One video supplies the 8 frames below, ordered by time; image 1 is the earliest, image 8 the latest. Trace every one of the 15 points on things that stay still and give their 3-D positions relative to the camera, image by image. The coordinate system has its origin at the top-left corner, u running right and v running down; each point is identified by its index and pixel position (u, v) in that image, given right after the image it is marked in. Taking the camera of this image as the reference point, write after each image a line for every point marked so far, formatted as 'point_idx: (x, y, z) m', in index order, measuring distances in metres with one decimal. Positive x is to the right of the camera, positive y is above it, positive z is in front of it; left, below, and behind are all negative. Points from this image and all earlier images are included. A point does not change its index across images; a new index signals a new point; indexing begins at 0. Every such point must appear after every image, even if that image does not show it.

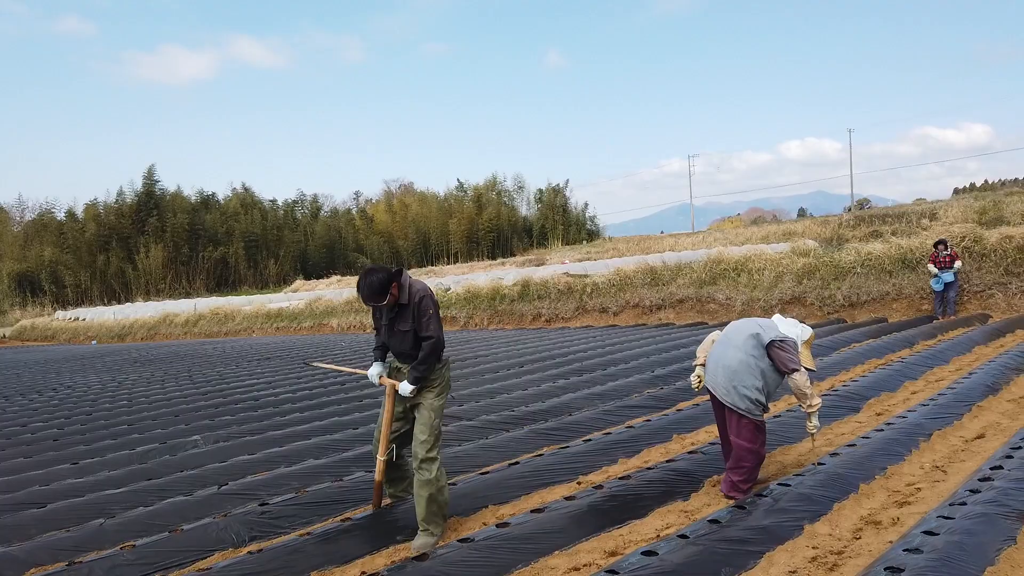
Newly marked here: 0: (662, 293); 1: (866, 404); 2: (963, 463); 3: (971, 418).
0: (+3.4, -0.1, +17.2) m
1: (+2.8, -0.9, +6.1) m
2: (+2.5, -1.0, +4.3) m
3: (+3.2, -0.9, +5.4) m
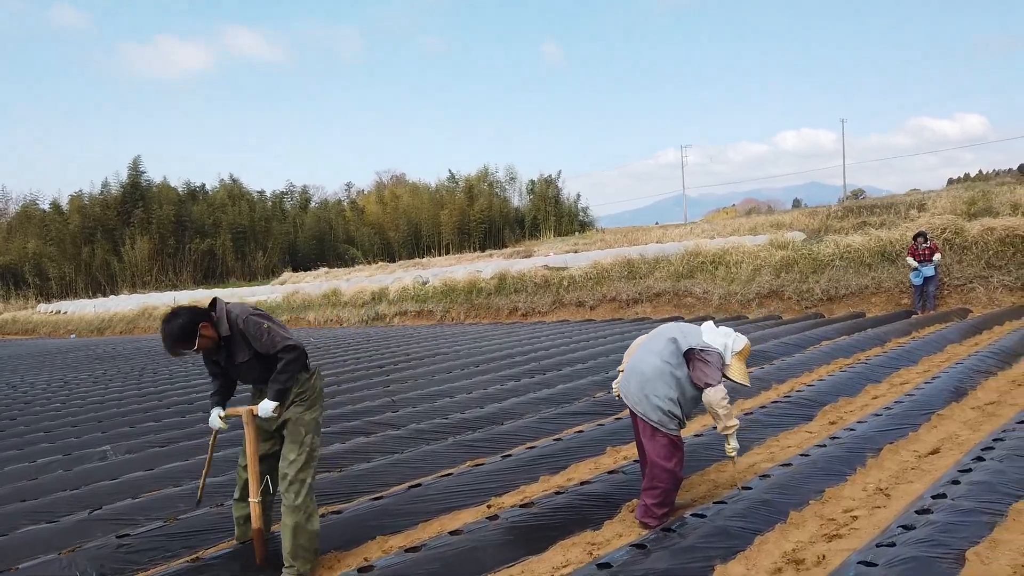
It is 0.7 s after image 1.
0: (+2.8, 0.0, +16.8) m
1: (+2.3, -0.9, +5.7) m
2: (+2.0, -1.0, +3.8) m
3: (+2.7, -0.9, +4.9) m
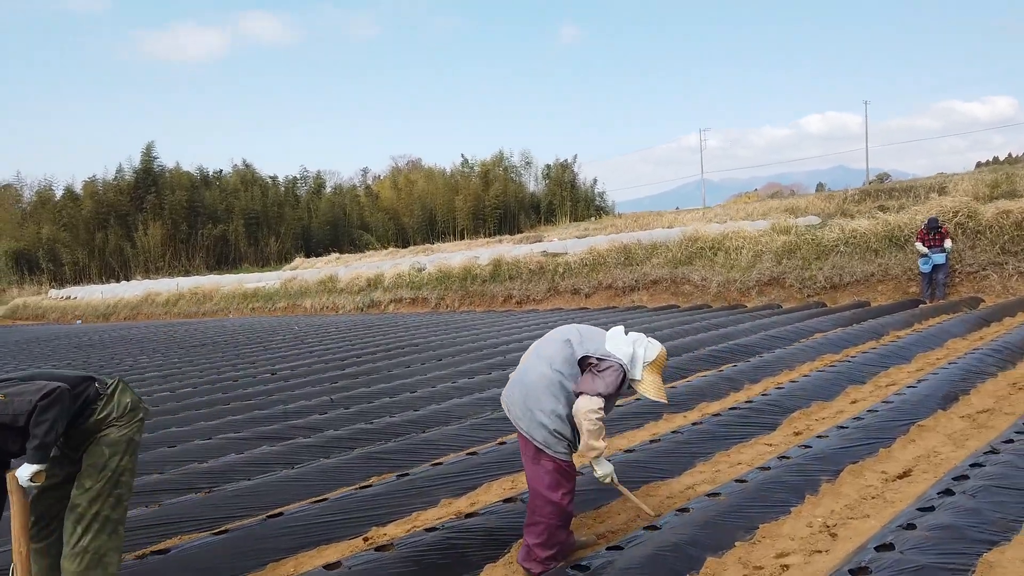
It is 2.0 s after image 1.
0: (+2.6, +0.3, +16.1) m
1: (+1.8, -0.8, +5.0) m
2: (+1.5, -1.0, +3.2) m
3: (+2.2, -0.9, +4.2) m
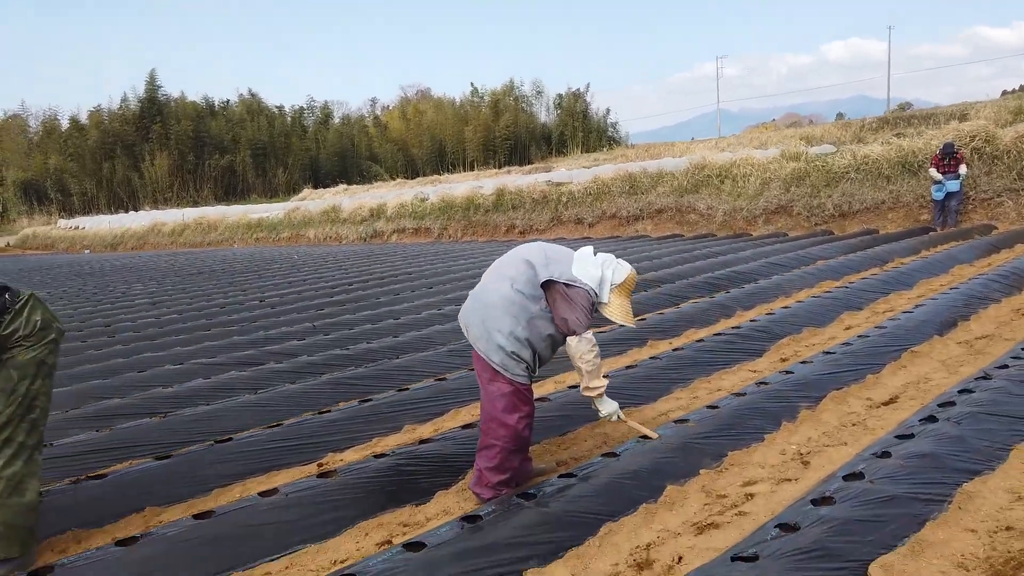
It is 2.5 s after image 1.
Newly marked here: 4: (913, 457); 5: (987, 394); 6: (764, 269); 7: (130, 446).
0: (+2.6, +1.8, +15.7) m
1: (+1.6, -0.4, +4.8) m
2: (+1.3, -0.6, +3.0) m
3: (+2.0, -0.4, +4.0) m
4: (+1.3, -0.6, +2.5) m
5: (+1.9, -0.4, +3.1) m
6: (+2.7, +0.2, +8.0) m
7: (-1.7, -0.7, +3.4) m
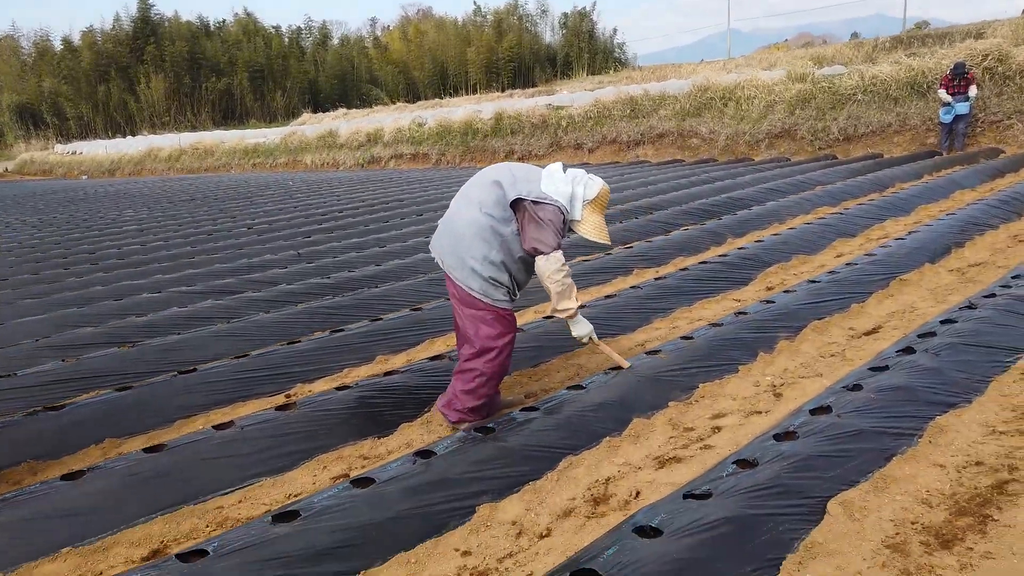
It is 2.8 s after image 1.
0: (+2.6, +3.3, +15.3) m
1: (+1.5, +0.1, +4.7) m
2: (+1.2, -0.3, +2.9) m
3: (+1.9, 0.0, +3.9) m
4: (+1.2, -0.3, +2.4) m
5: (+1.8, -0.1, +3.0) m
6: (+2.6, +1.0, +7.8) m
7: (-1.8, -0.4, +3.3) m
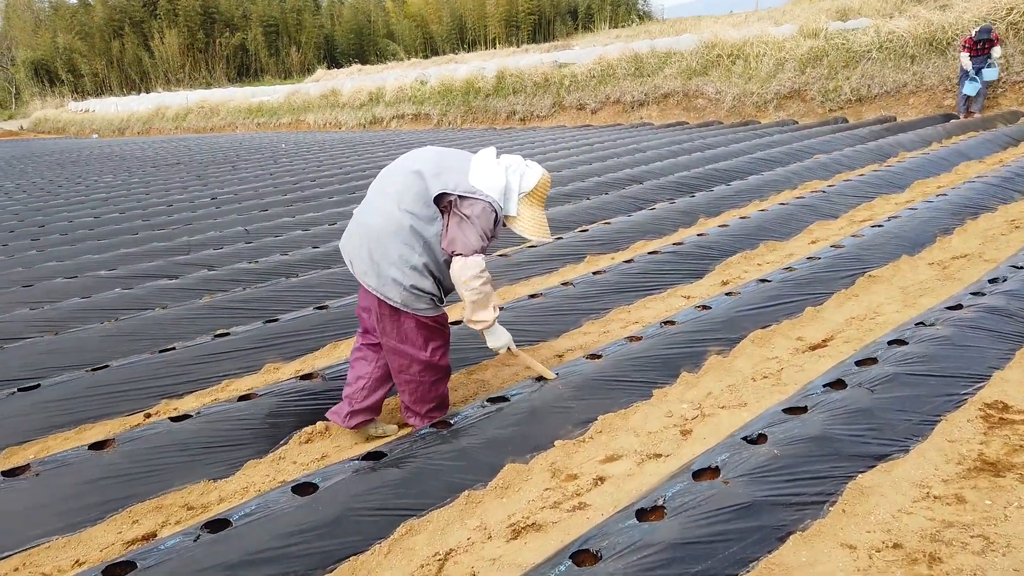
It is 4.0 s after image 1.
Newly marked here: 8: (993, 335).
0: (+2.5, +3.9, +14.6) m
1: (+1.2, +0.1, +4.2) m
2: (+0.7, -0.4, +2.5) m
3: (+1.5, 0.0, +3.5) m
4: (+0.7, -0.4, +2.0) m
5: (+1.4, -0.2, +2.5) m
6: (+2.3, +1.2, +7.3) m
7: (-2.2, -0.4, +3.0) m
8: (+1.7, -0.2, +2.6) m
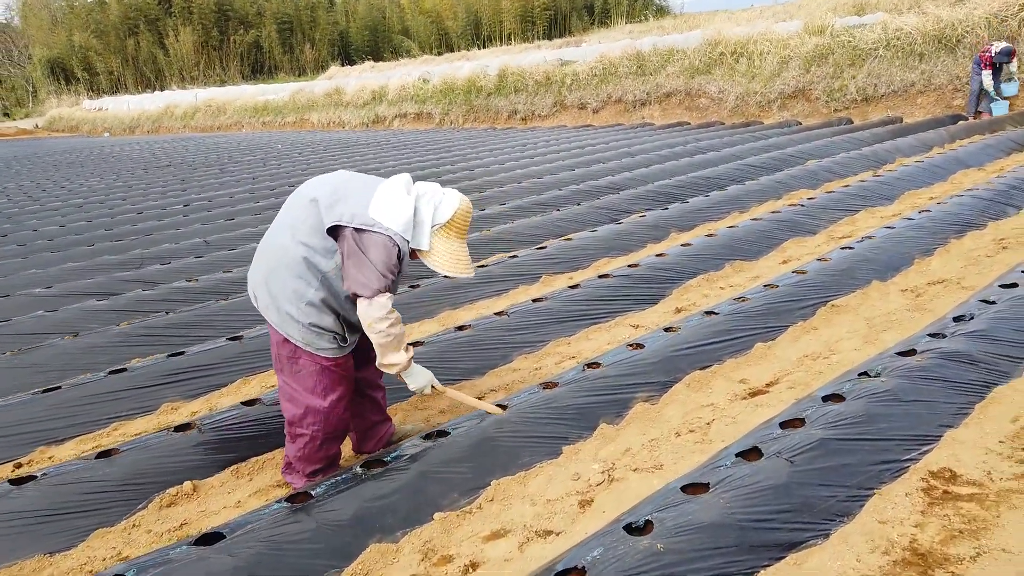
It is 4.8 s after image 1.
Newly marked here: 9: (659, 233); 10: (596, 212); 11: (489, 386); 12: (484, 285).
0: (+2.5, +3.8, +14.3) m
1: (+0.9, 0.0, +3.9) m
2: (+0.4, -0.5, +2.2) m
3: (+1.2, -0.2, +3.2) m
4: (+0.4, -0.5, +1.7) m
5: (+1.0, -0.3, +2.2) m
6: (+2.1, +1.1, +7.0) m
7: (-2.5, -0.5, +2.8) m
8: (+1.3, -0.3, +2.3) m
9: (+1.0, +0.4, +5.0) m
10: (+0.6, +0.6, +5.6) m
11: (-0.1, -0.4, +3.0) m
12: (-0.1, 0.0, +4.1) m
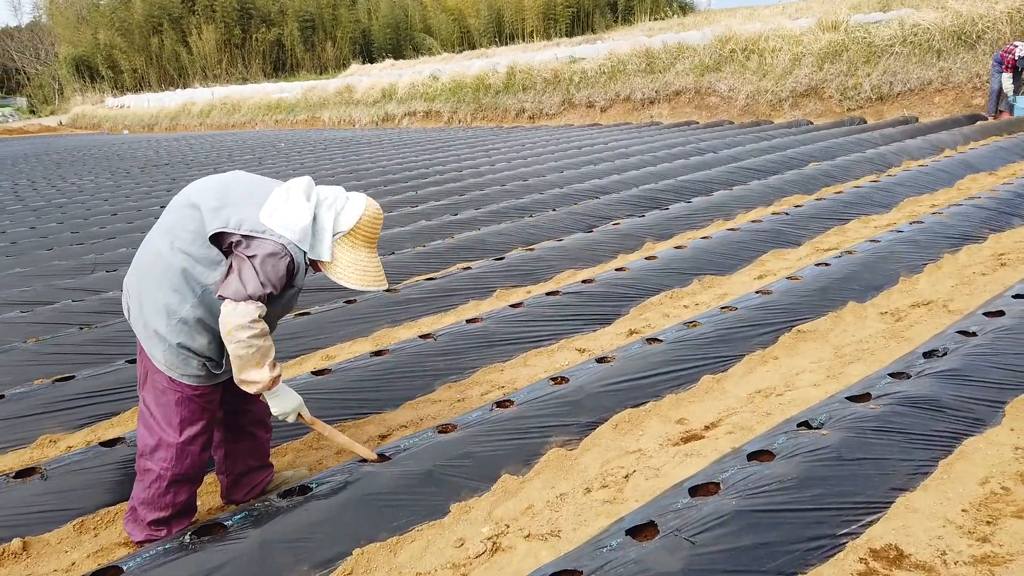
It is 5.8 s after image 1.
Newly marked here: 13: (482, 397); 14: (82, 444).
0: (+2.5, +3.7, +13.9) m
1: (+0.6, -0.1, +3.6) m
2: (+0.1, -0.6, +1.9) m
3: (+0.9, -0.3, +2.8) m
4: (+0.1, -0.6, +1.4) m
5: (+0.7, -0.4, +1.9) m
6: (+1.9, +1.0, +6.6) m
7: (-2.9, -0.6, +2.5) m
8: (+1.0, -0.4, +2.0) m
9: (+0.7, +0.3, +4.6) m
10: (+0.4, +0.5, +5.3) m
11: (-0.4, -0.5, +2.6) m
12: (-0.4, -0.1, +3.8) m
13: (-0.1, -0.4, +2.8) m
14: (-1.5, -0.5, +2.6) m
